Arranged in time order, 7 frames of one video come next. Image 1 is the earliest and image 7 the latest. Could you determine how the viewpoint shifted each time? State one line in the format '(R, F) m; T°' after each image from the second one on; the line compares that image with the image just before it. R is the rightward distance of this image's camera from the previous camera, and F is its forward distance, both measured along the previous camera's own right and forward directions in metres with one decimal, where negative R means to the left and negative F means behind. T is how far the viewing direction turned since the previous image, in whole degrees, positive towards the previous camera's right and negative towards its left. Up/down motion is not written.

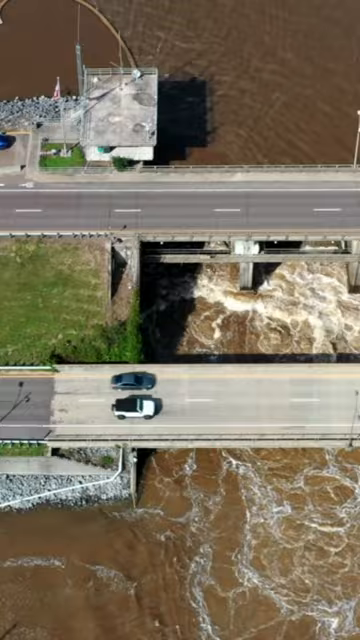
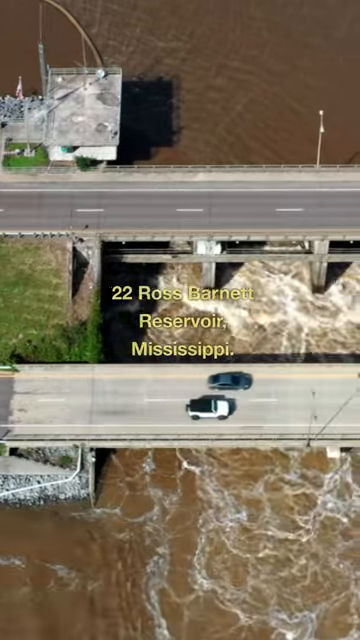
(+2.1, 0.0) m; 0°
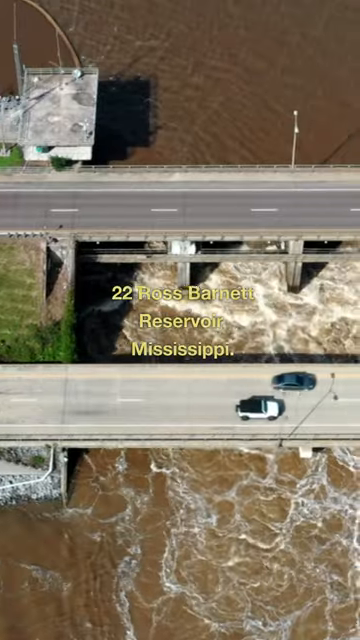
(+1.5, 0.0) m; 0°
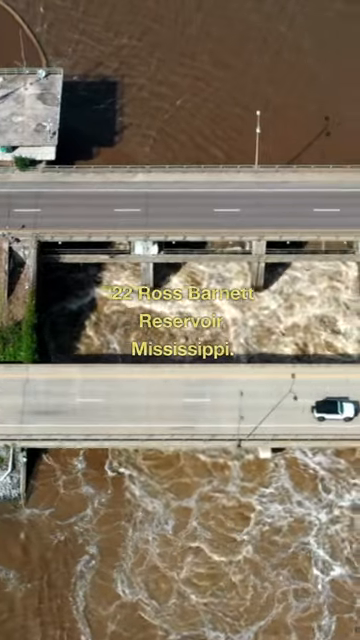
(+2.2, 0.0) m; 0°
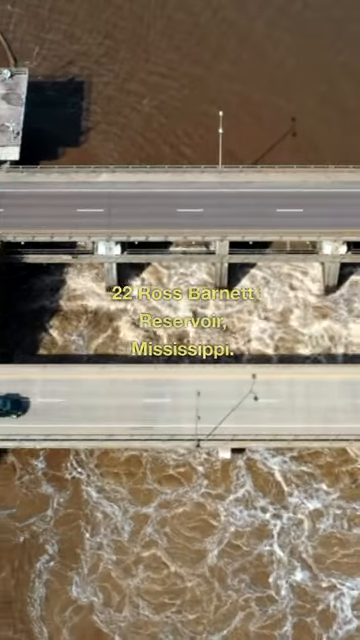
(+2.1, 0.0) m; 0°
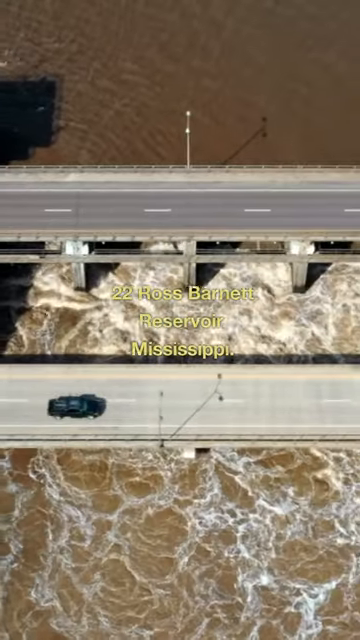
(+2.0, 0.0) m; 0°
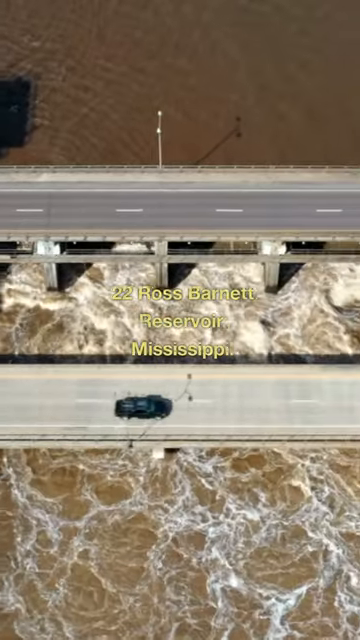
(+1.7, 0.0) m; 0°
